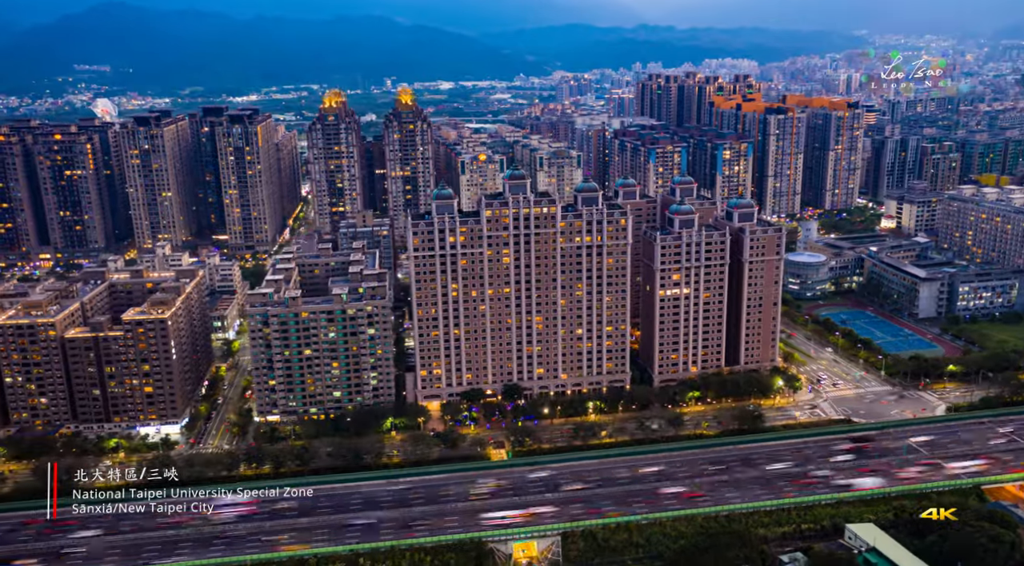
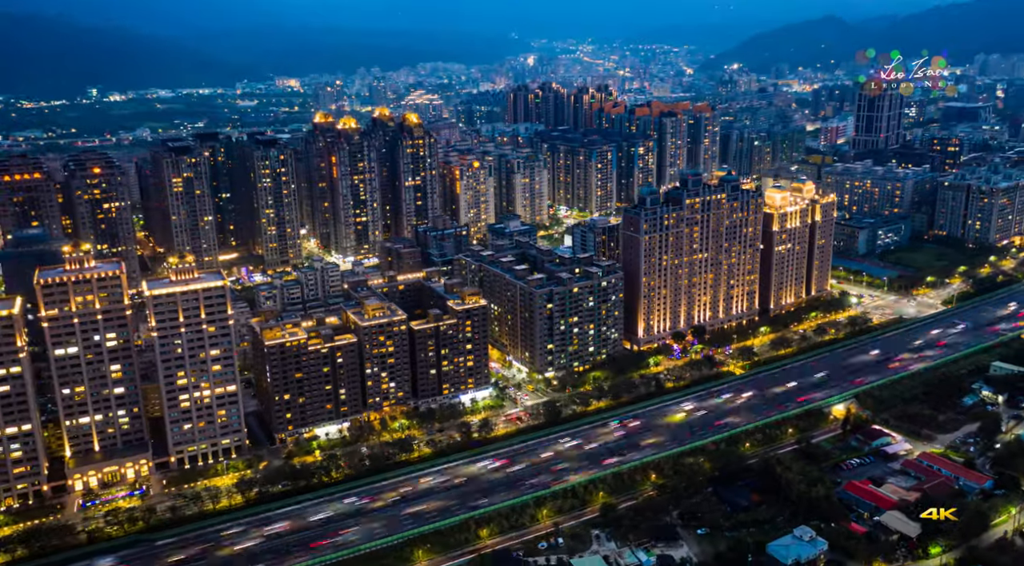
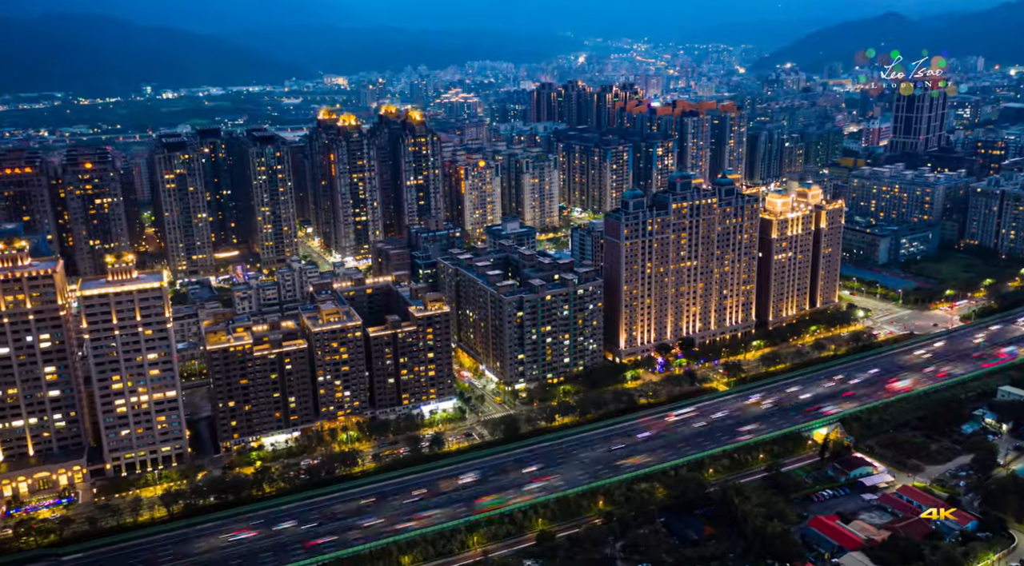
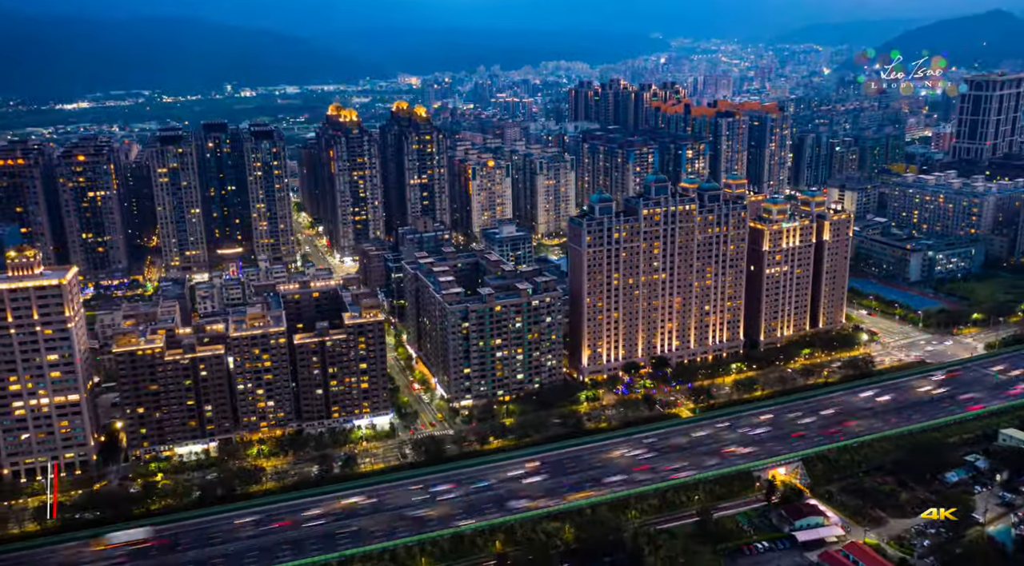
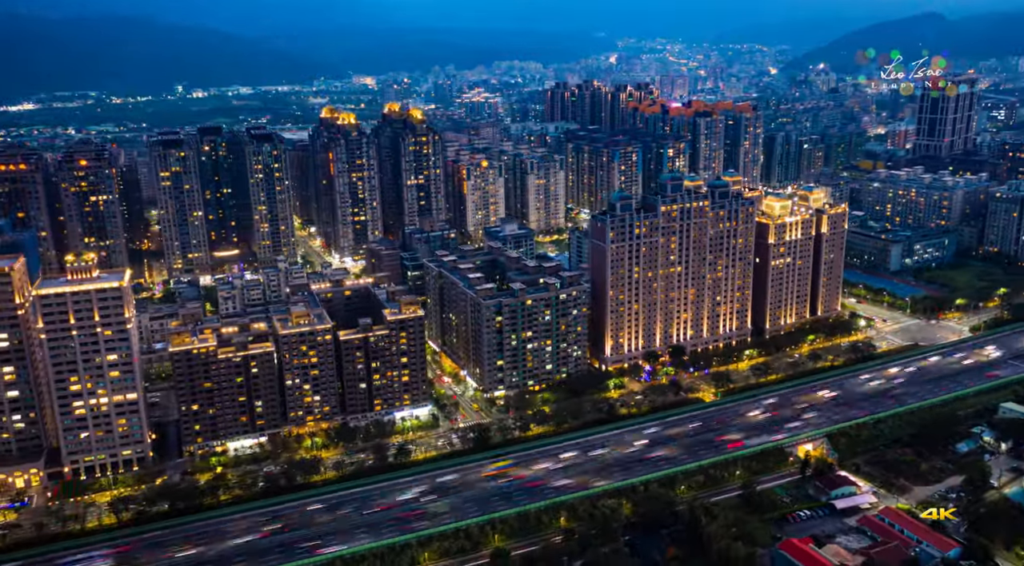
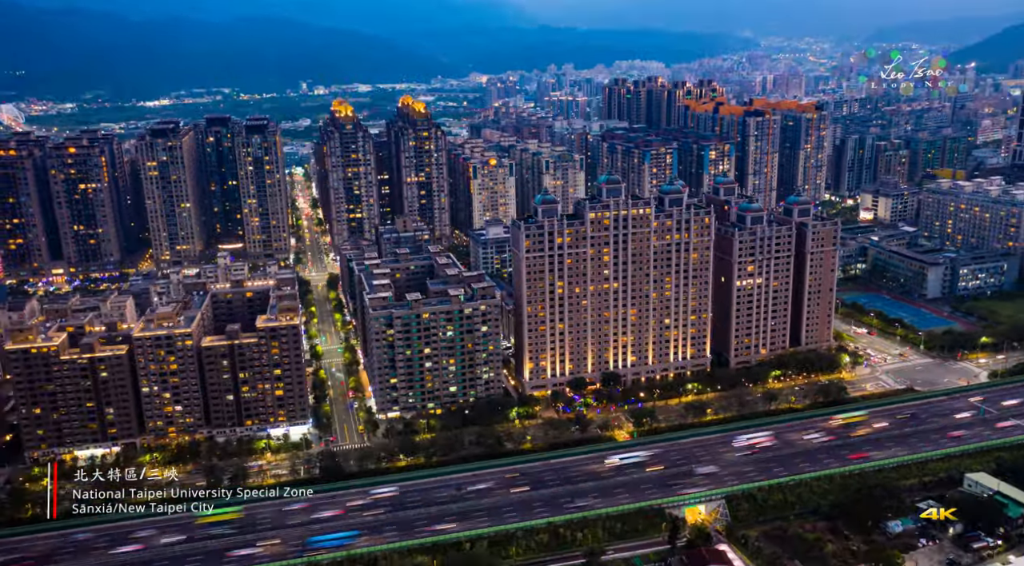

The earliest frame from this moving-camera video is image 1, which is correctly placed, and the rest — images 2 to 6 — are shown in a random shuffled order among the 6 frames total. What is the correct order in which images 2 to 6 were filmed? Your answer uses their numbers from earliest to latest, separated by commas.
6, 4, 5, 3, 2
